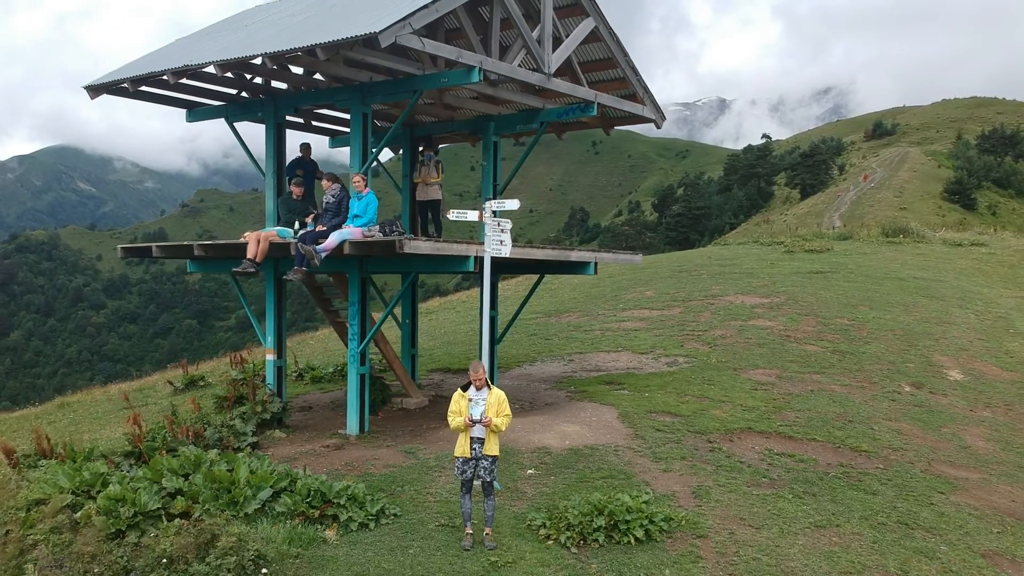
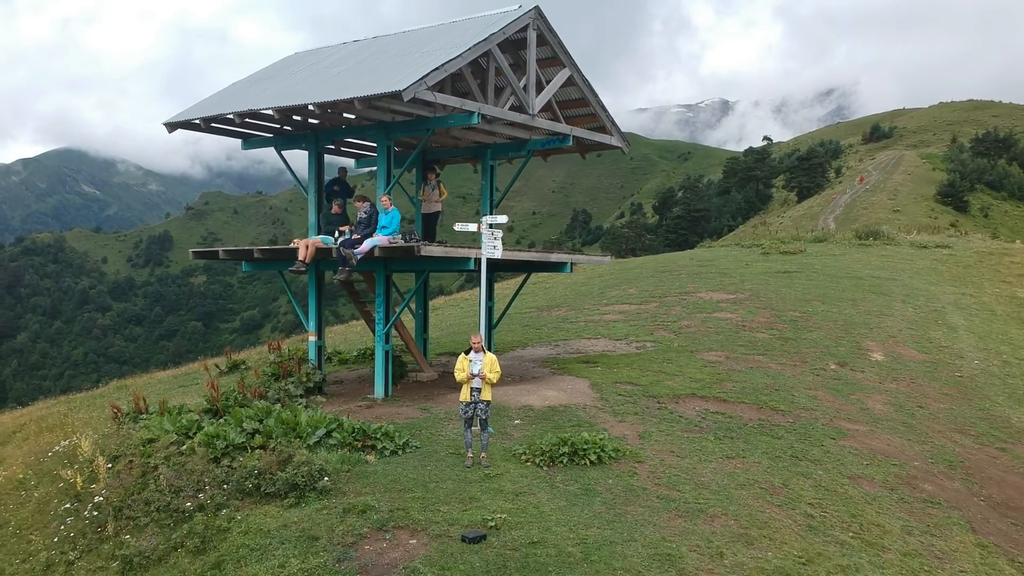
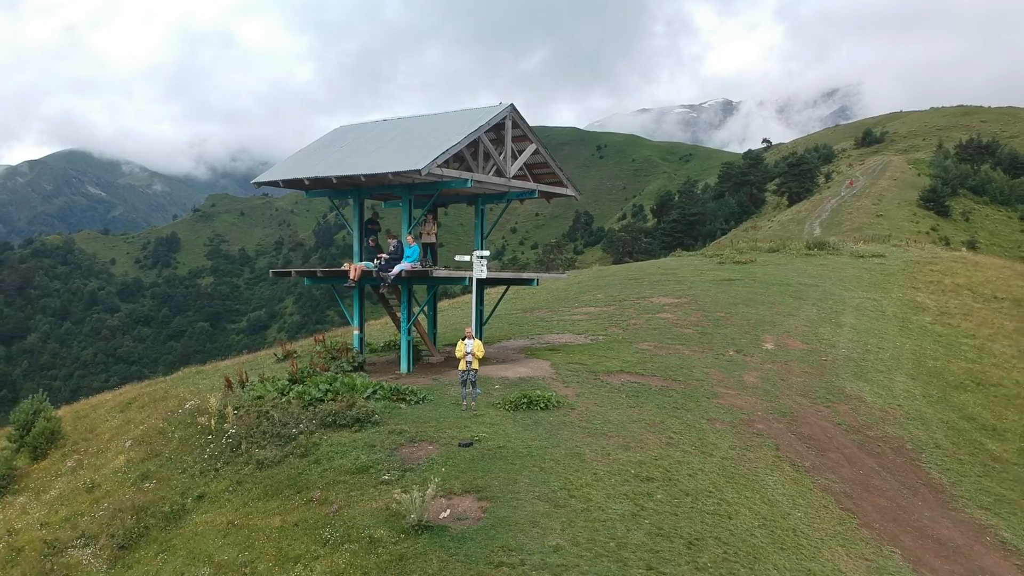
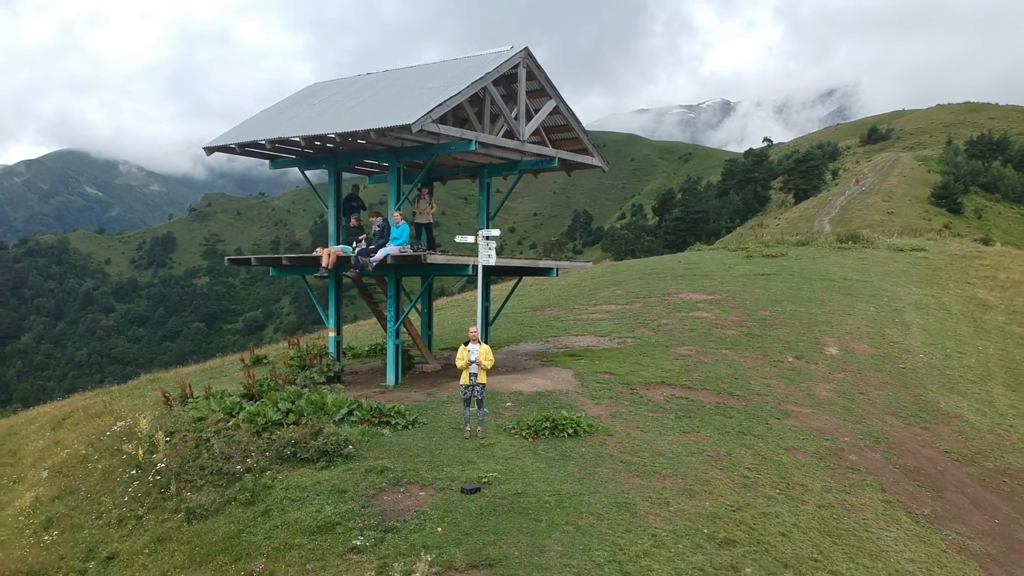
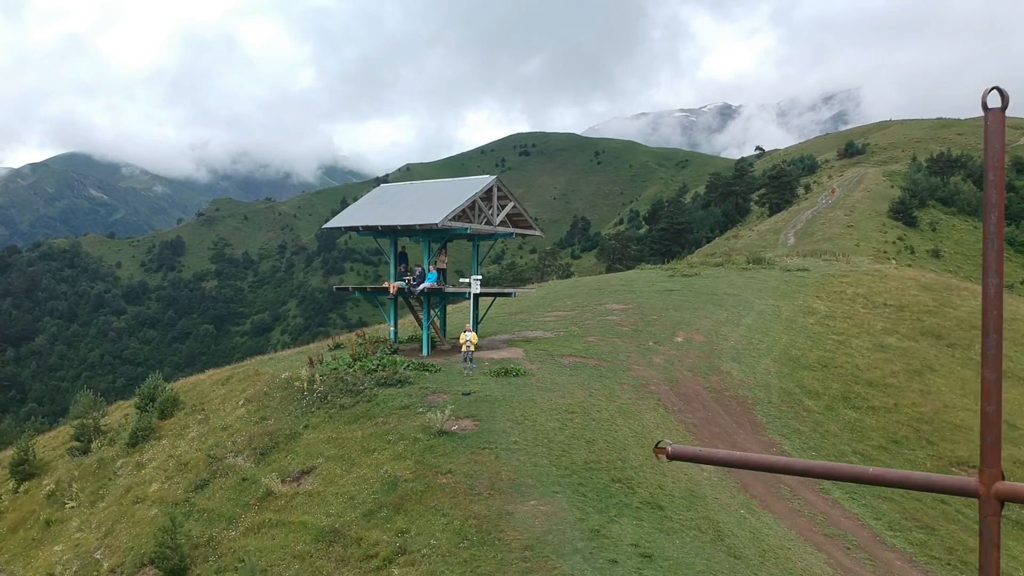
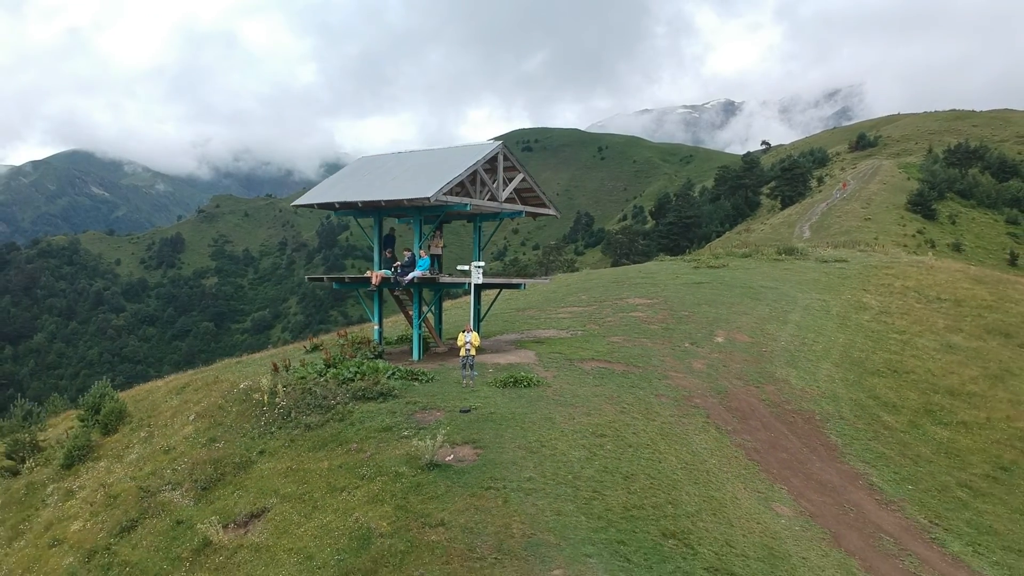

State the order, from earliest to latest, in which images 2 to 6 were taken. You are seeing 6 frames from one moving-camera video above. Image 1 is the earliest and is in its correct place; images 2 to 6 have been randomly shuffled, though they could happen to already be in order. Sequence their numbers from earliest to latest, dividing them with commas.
2, 4, 3, 6, 5
